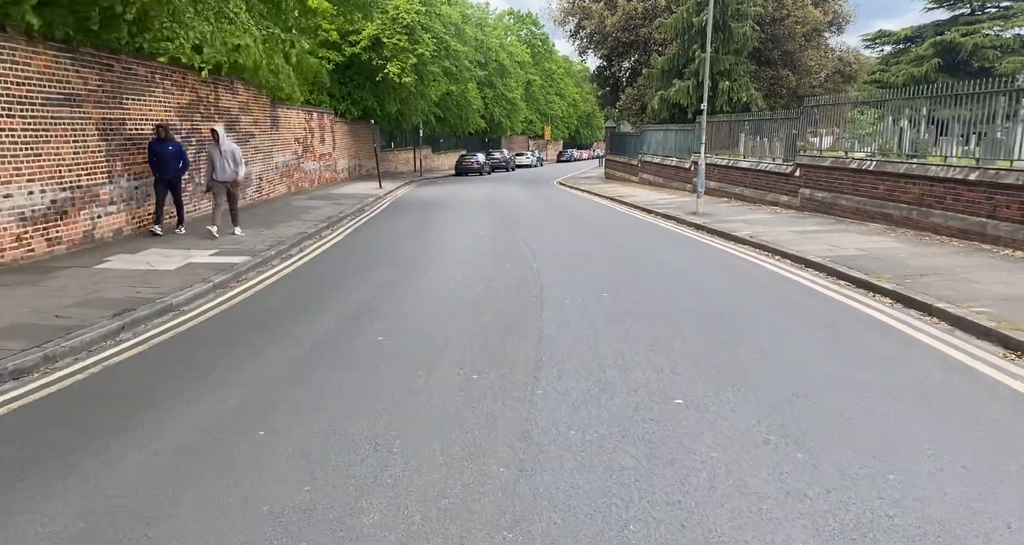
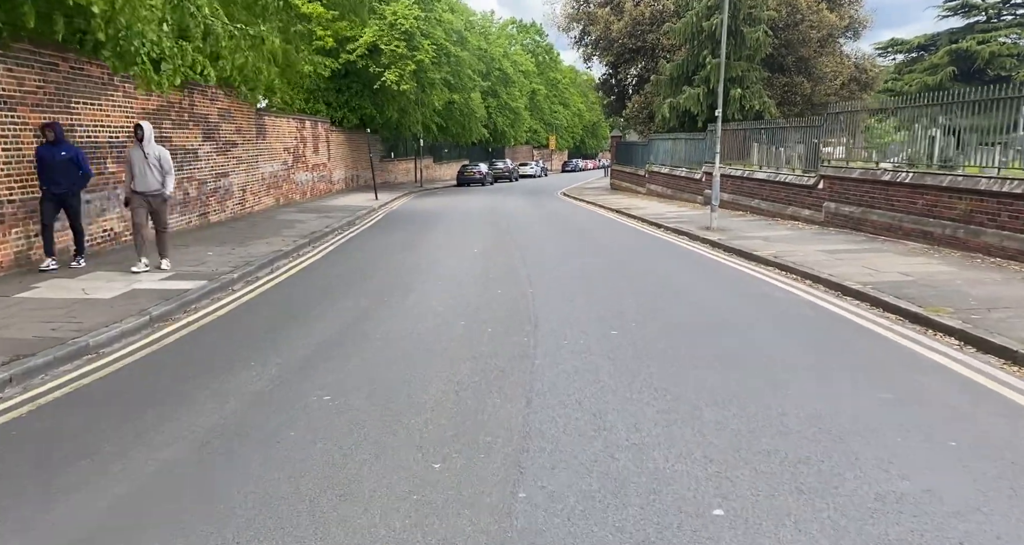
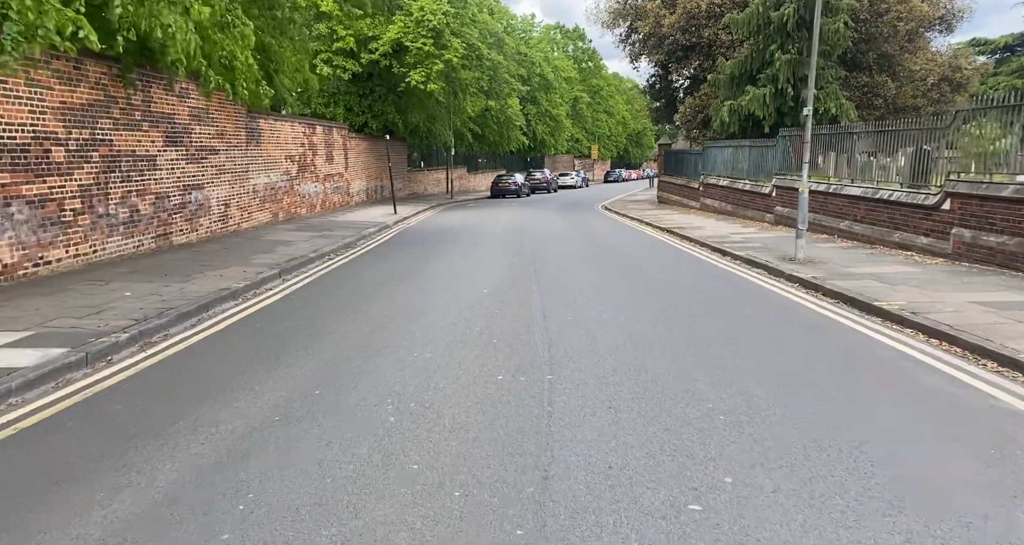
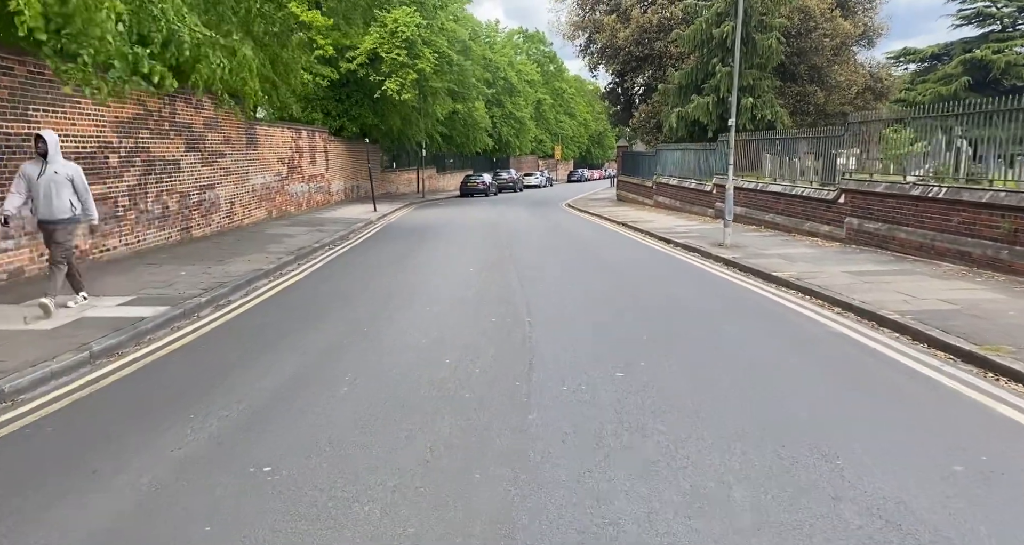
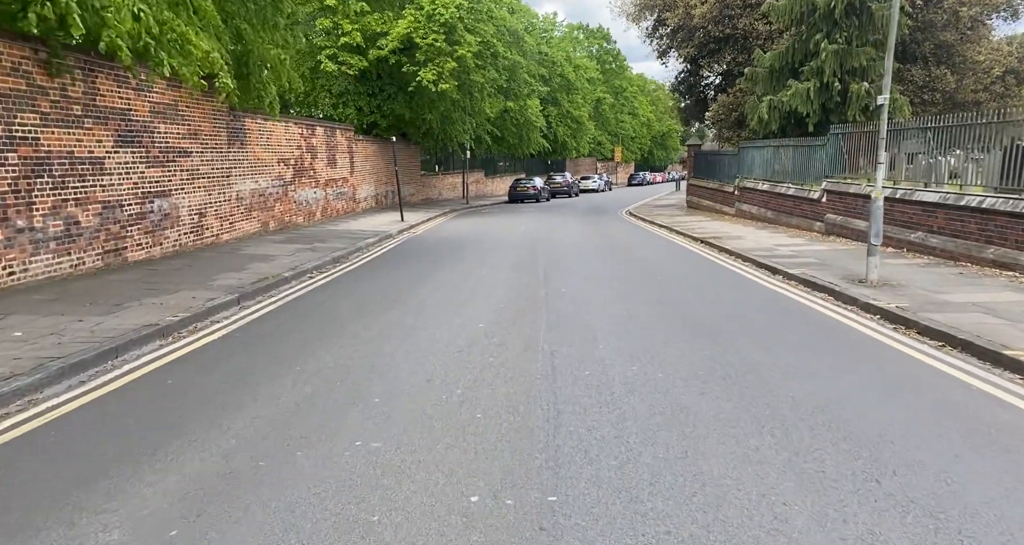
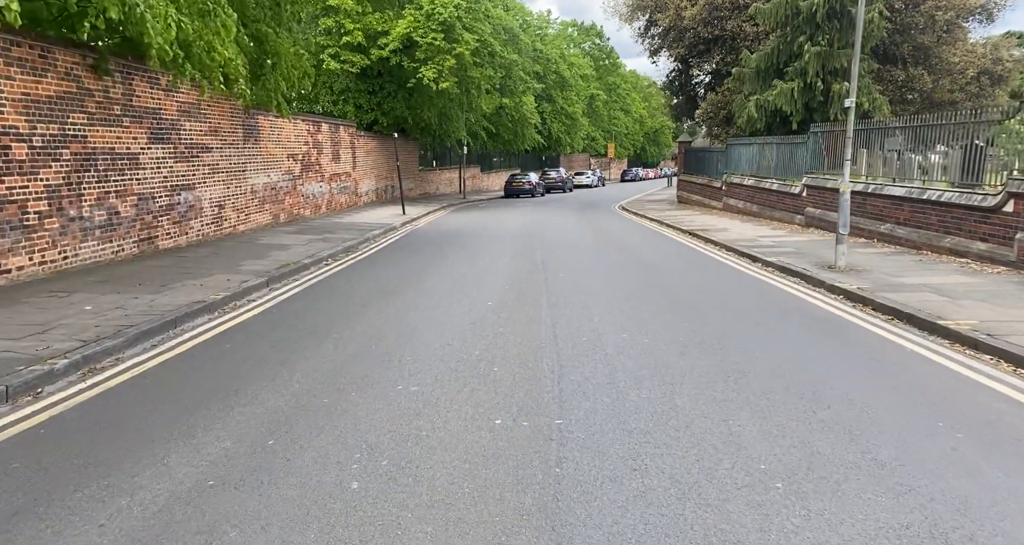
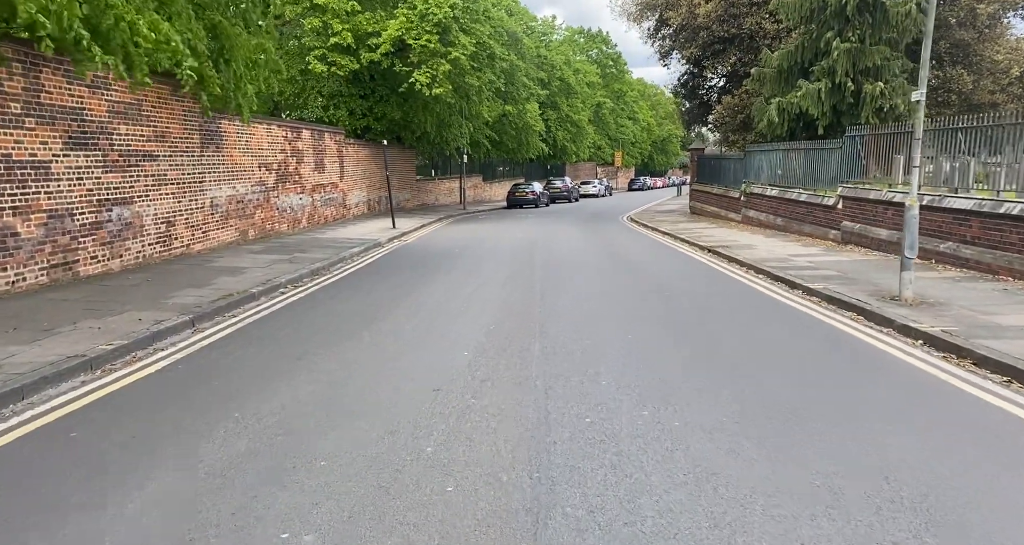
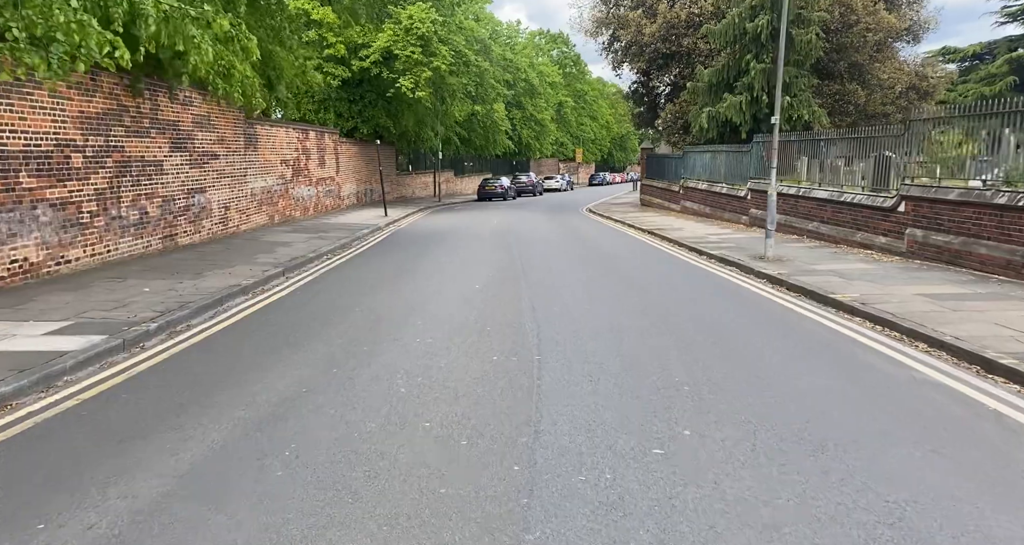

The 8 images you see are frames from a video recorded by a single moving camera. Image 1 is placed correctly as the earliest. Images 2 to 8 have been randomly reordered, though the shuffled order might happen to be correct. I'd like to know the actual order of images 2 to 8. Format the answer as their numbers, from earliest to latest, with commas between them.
2, 4, 8, 3, 6, 5, 7
